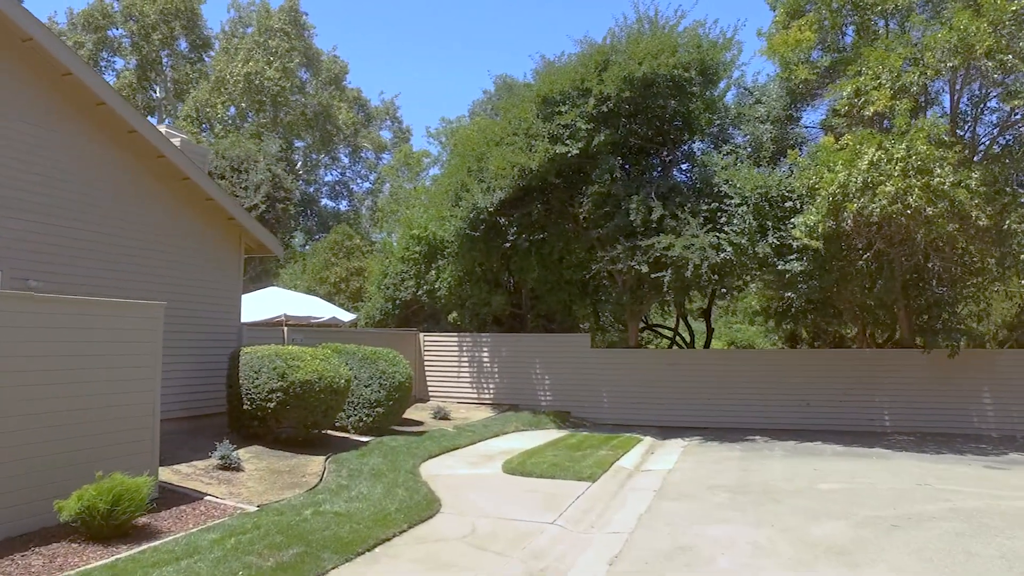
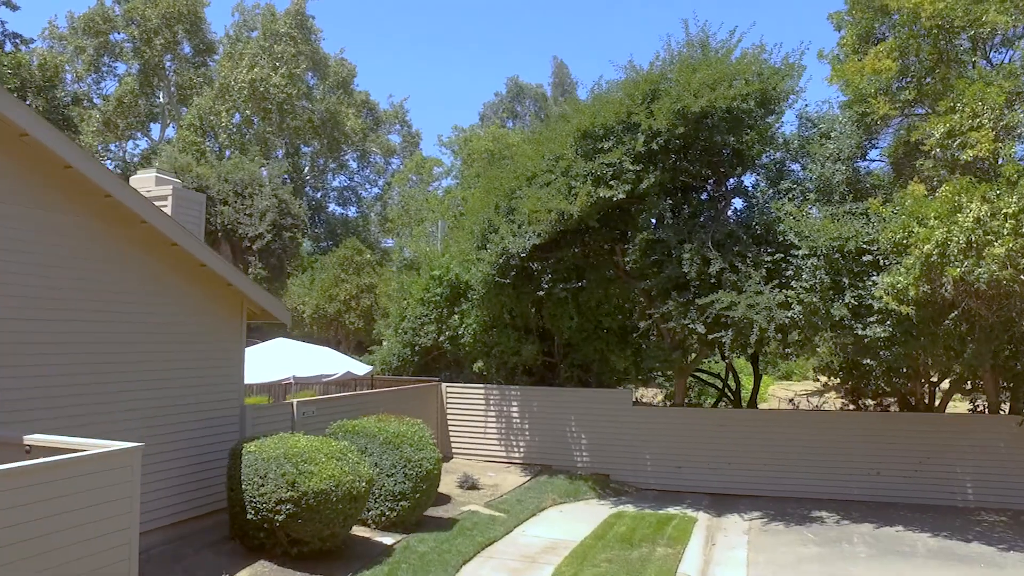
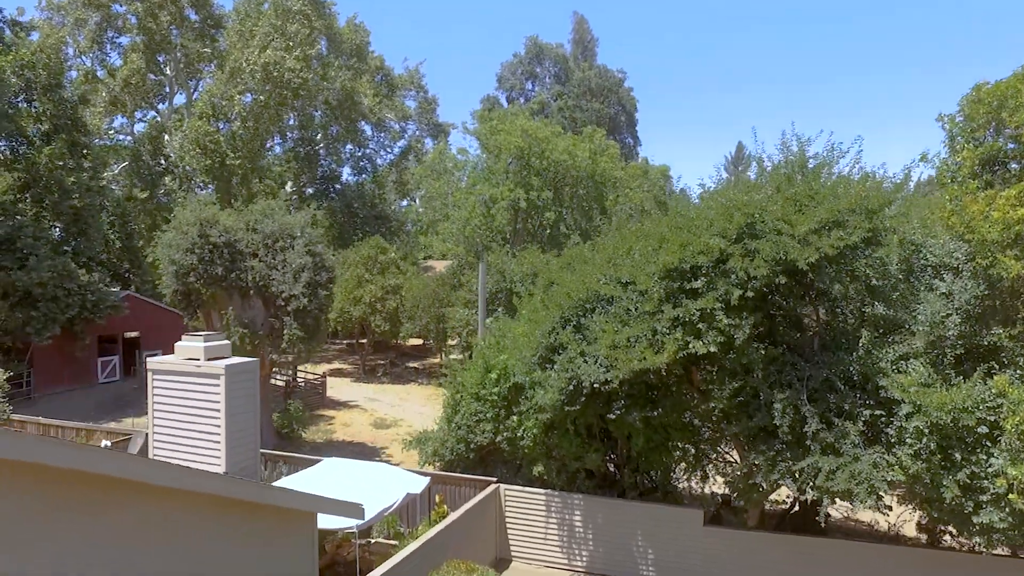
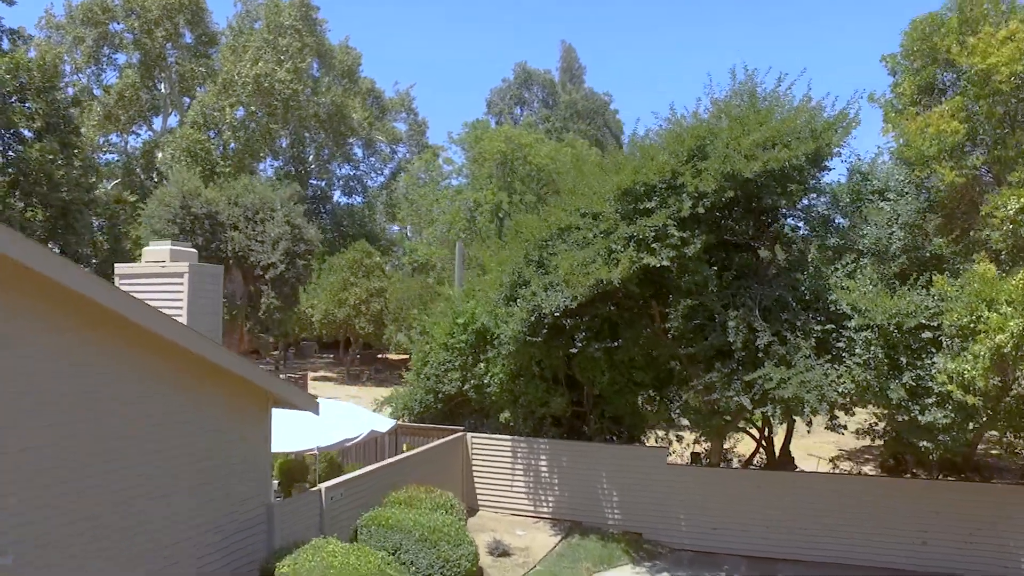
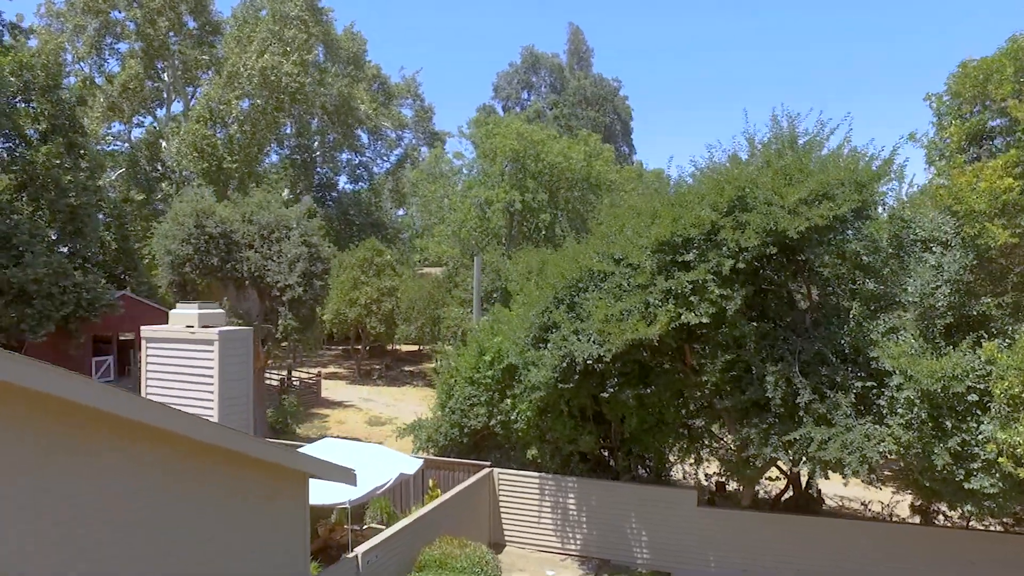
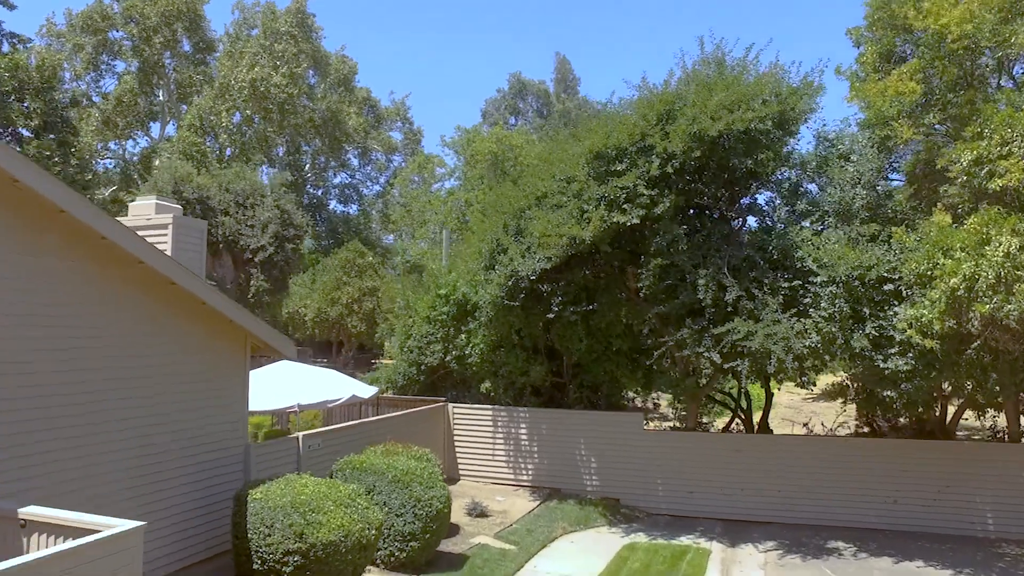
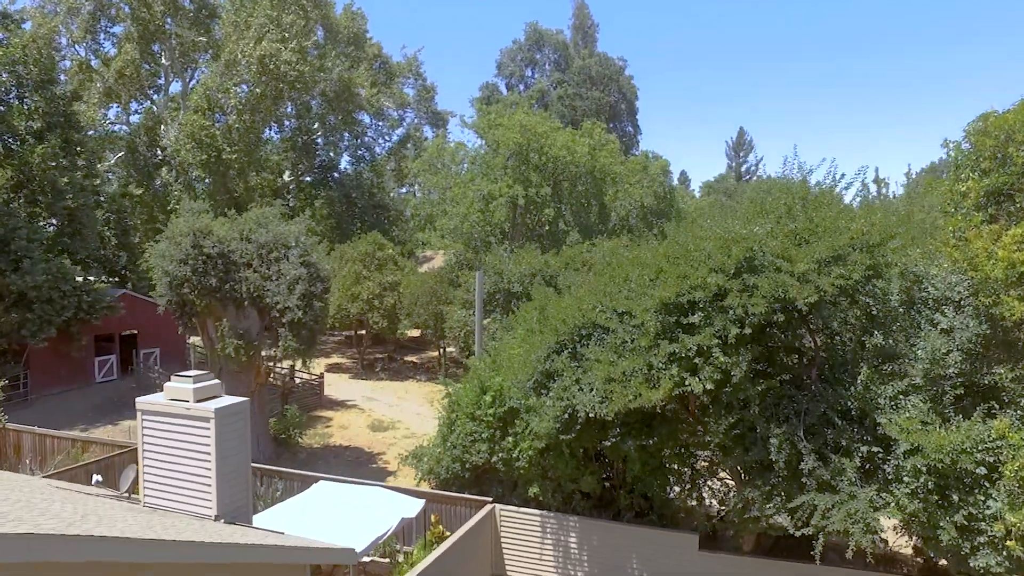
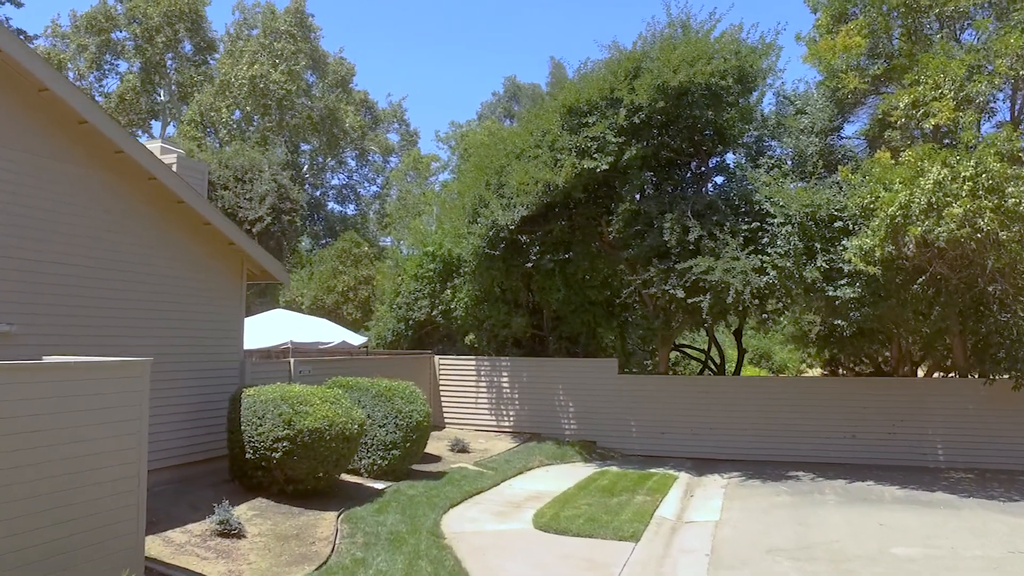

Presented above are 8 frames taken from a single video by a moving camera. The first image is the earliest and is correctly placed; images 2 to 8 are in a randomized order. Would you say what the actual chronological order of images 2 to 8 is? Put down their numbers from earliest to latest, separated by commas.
8, 2, 6, 4, 5, 3, 7
